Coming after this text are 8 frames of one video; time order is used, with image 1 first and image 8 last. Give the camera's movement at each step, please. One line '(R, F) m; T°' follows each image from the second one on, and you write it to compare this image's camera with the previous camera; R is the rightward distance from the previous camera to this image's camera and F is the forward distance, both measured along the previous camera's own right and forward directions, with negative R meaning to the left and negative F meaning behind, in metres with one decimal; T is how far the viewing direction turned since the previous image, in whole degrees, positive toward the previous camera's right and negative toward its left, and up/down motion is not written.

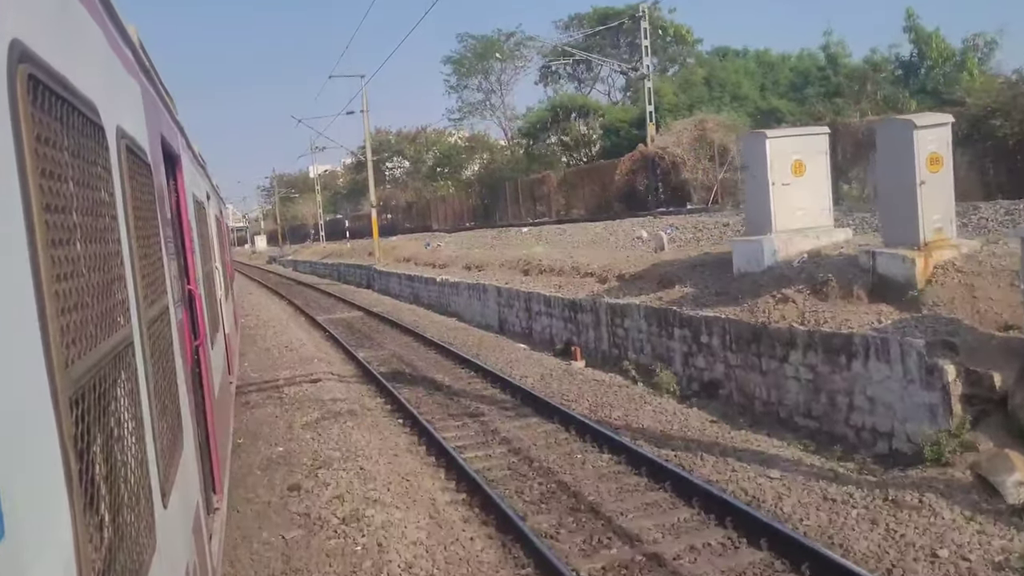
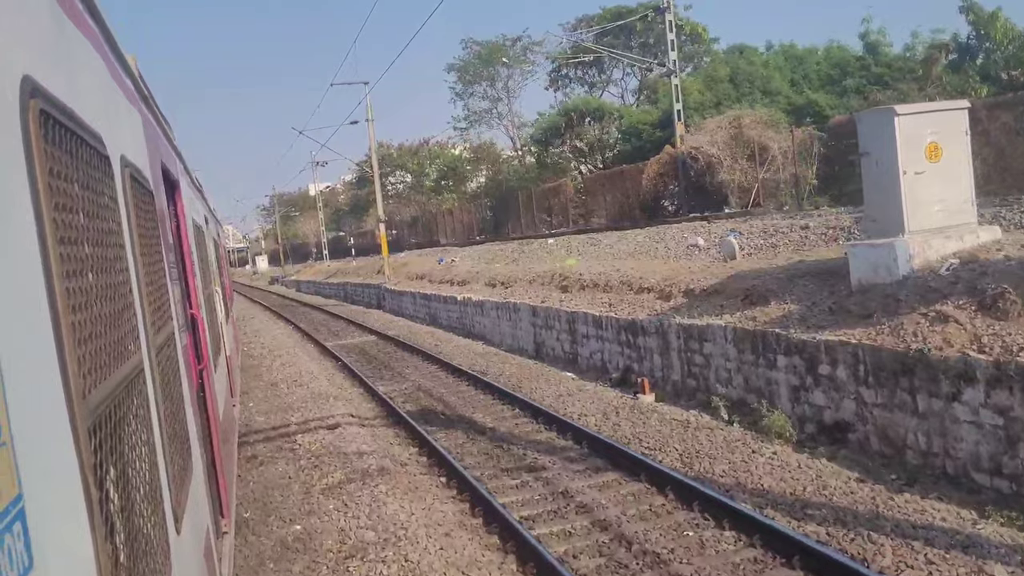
(-0.6, +2.0) m; 0°
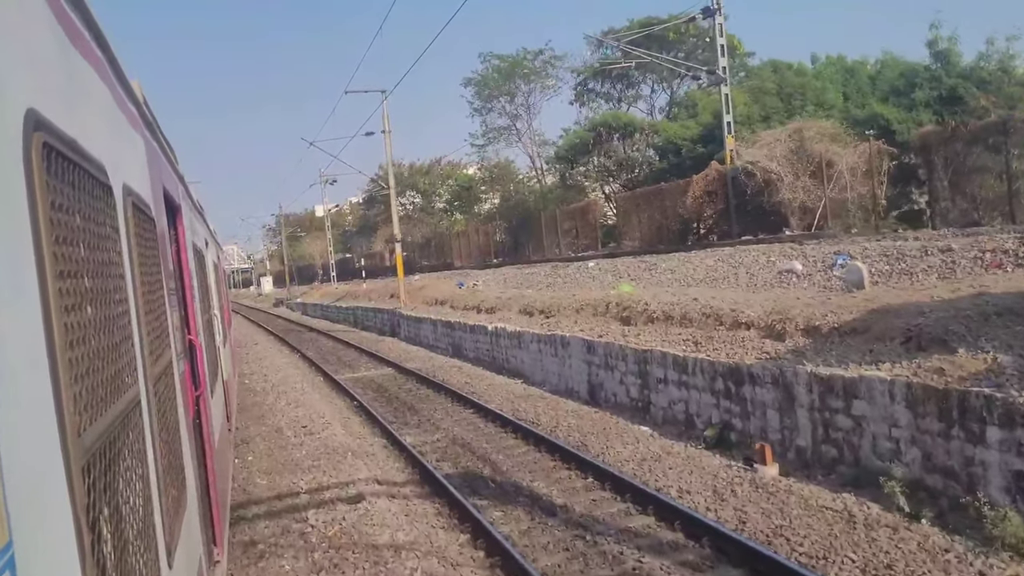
(-0.7, +2.4) m; 0°
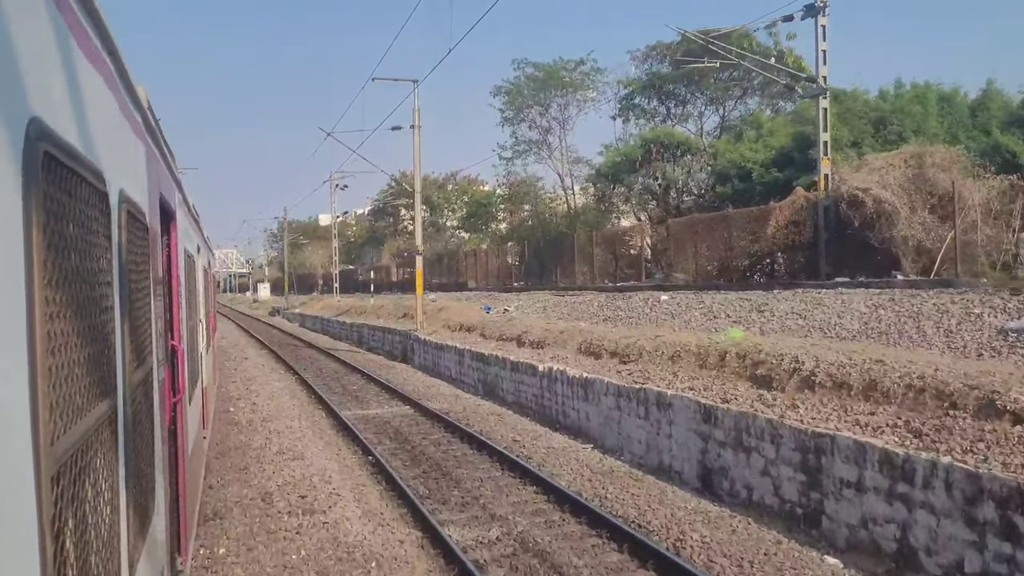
(-1.0, +3.5) m; 0°
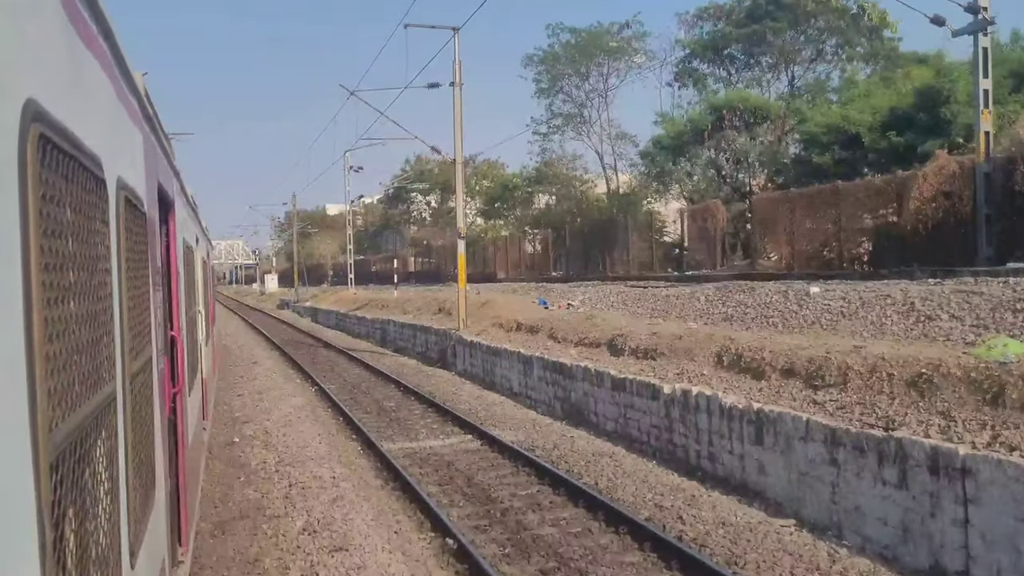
(-1.1, +3.9) m; 0°
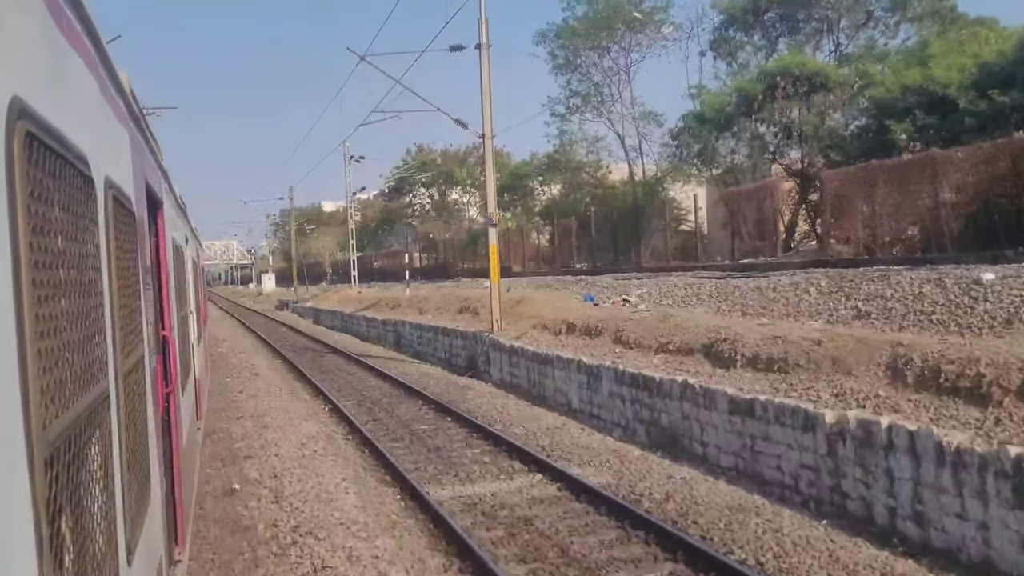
(-0.8, +2.7) m; 0°
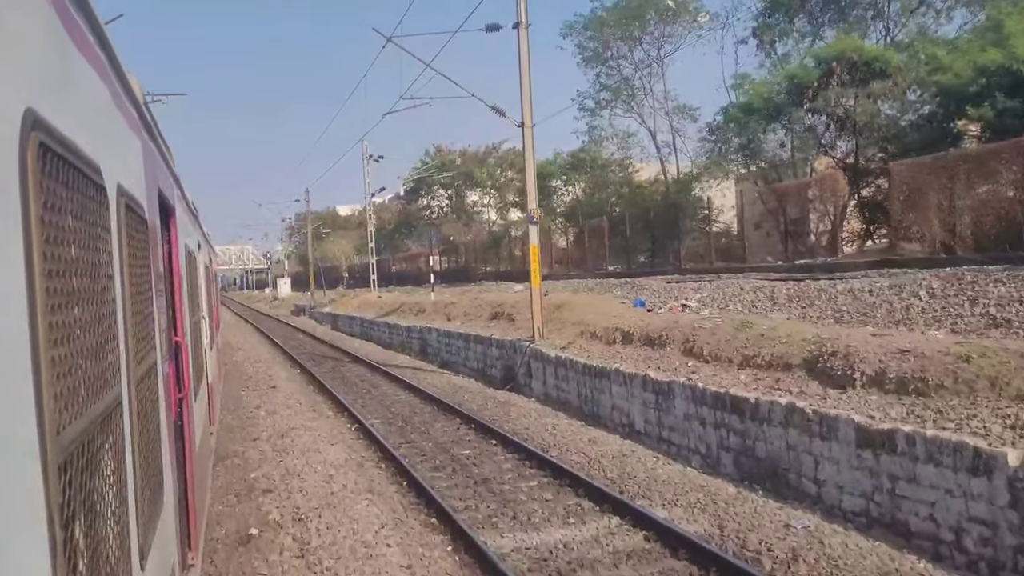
(-0.5, +1.5) m; -1°
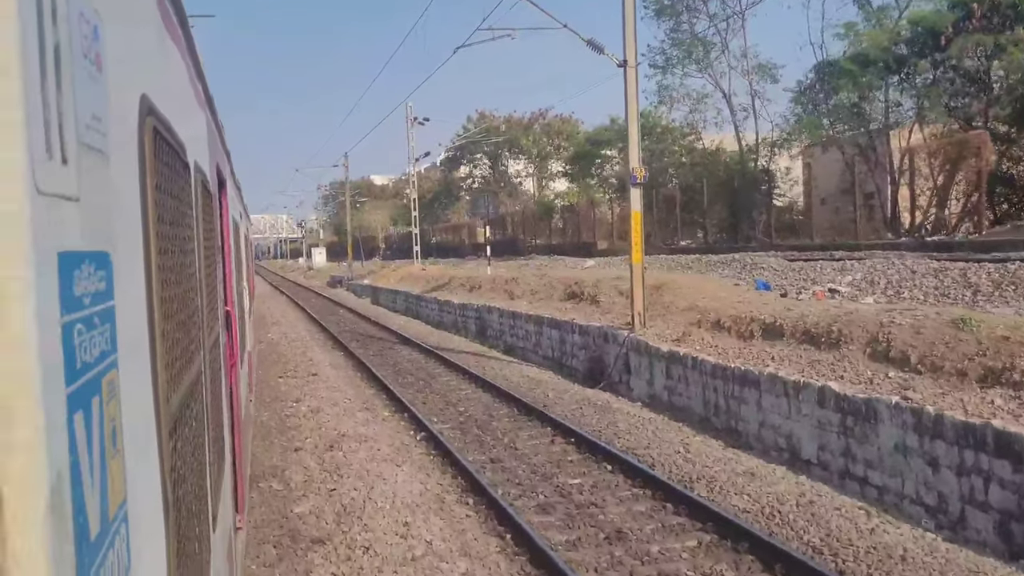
(-0.9, +2.7) m; -2°
